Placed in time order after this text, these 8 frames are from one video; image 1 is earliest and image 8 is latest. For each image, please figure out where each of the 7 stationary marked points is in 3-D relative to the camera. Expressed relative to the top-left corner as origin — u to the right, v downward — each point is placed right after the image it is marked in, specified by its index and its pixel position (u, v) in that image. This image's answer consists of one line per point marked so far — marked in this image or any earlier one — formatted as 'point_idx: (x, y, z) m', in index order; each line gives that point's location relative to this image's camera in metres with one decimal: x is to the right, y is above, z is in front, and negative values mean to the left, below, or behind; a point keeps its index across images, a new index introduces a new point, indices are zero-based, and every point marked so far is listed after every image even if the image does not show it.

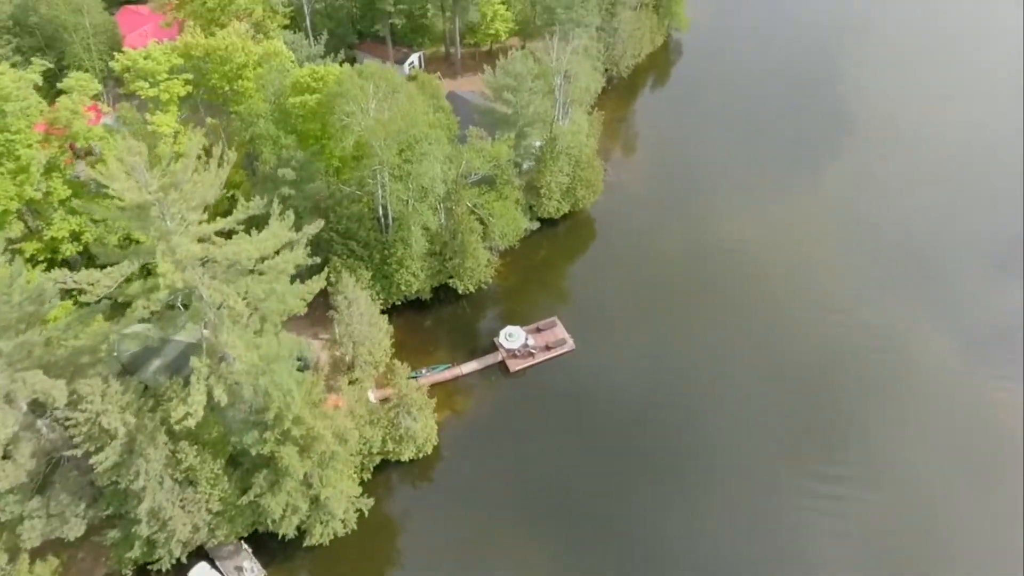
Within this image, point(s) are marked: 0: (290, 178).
0: (-6.7, +3.3, +19.9) m
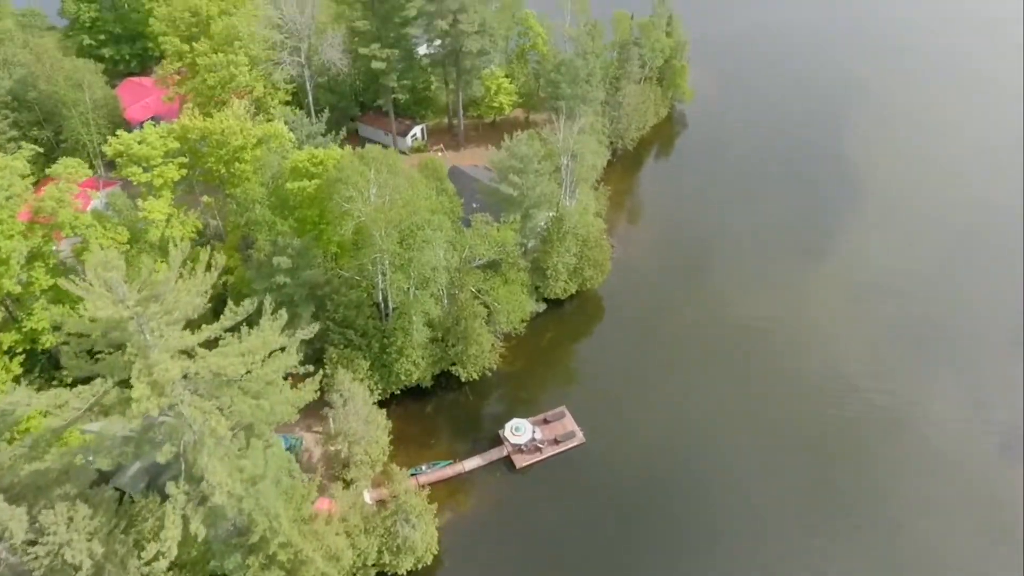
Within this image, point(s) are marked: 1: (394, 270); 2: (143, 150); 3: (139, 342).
0: (-6.5, +0.6, +18.9) m
1: (-3.5, +0.4, +19.7) m
2: (-10.9, +4.0, +19.5) m
3: (-6.6, -1.0, +11.7) m
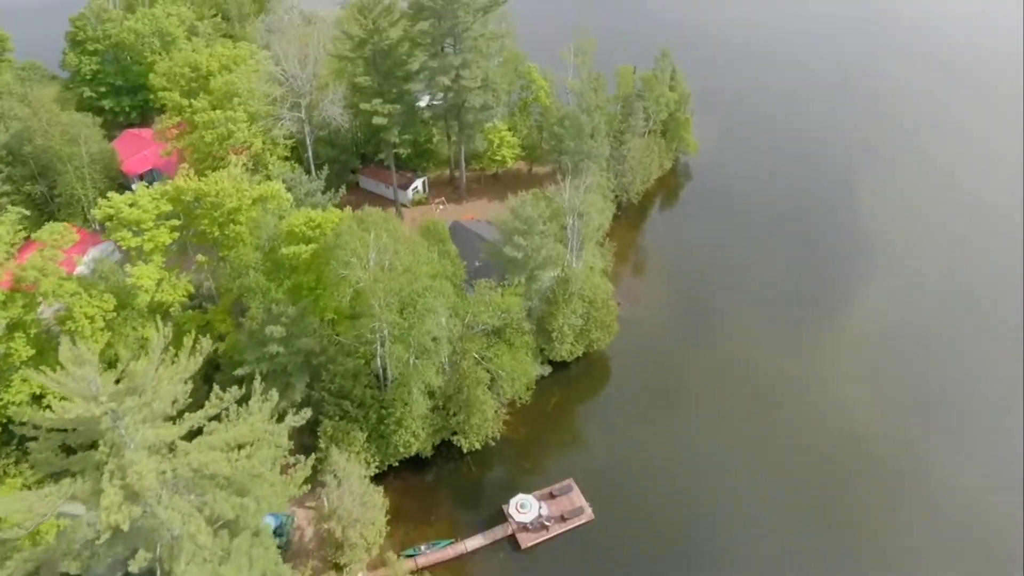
0: (-6.4, -1.3, +18.0) m
1: (-3.4, -1.5, +18.7) m
2: (-10.7, +2.1, +18.7) m
3: (-6.5, -2.5, +10.7) m
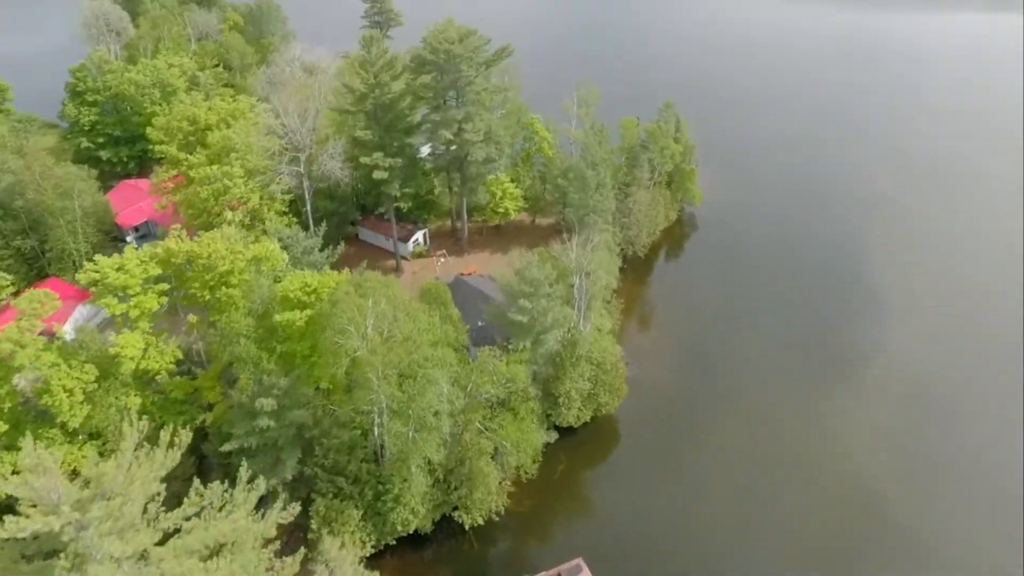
0: (-6.2, -3.1, +16.9) m
1: (-3.2, -3.4, +17.6) m
2: (-10.6, +0.2, +17.8) m
3: (-6.3, -3.9, +9.6) m
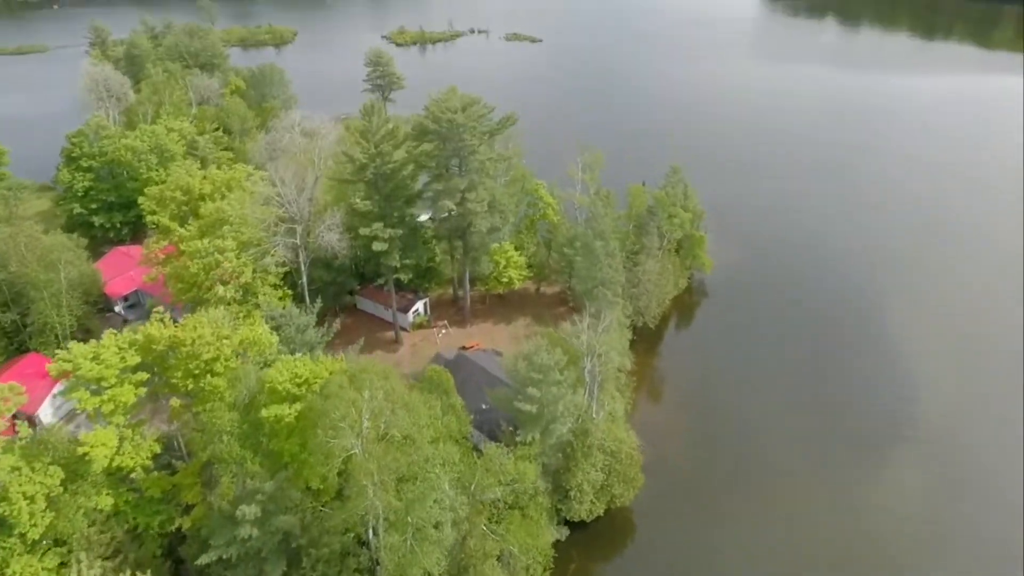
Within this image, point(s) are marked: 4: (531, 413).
0: (-6.0, -5.3, +15.2) m
1: (-3.0, -5.6, +15.9) m
2: (-10.4, -2.1, +16.4) m
3: (-6.1, -5.5, +7.8) m
4: (+0.5, -3.6, +19.1) m
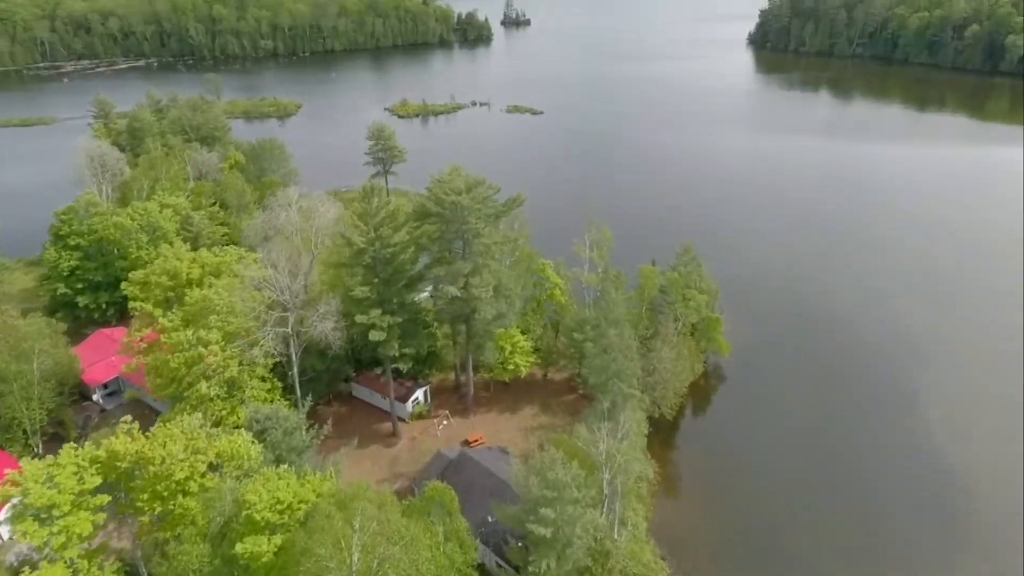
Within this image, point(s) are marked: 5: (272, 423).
0: (-5.7, -7.6, +12.8) m
1: (-2.7, -8.0, +13.5) m
2: (-10.1, -4.5, +14.3) m
3: (-5.8, -7.1, +5.4) m
4: (+0.8, -6.3, +16.9) m
5: (-7.3, -4.1, +20.0) m
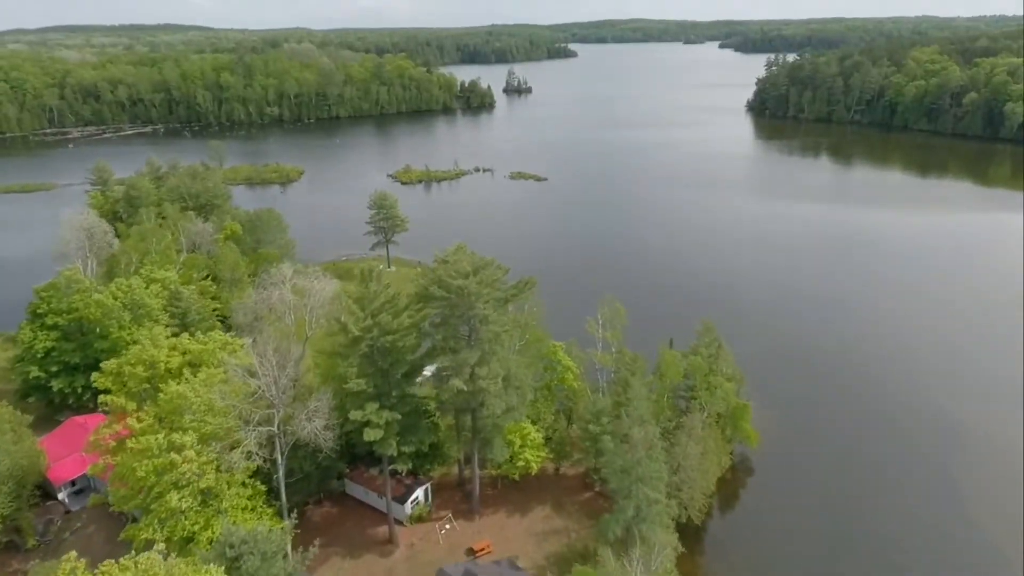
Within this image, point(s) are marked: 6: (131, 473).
0: (-5.3, -9.6, +9.7) m
1: (-2.3, -10.1, +10.4) m
2: (-9.7, -6.7, +11.5) m
3: (-5.4, -8.5, +2.5) m
4: (+1.2, -8.7, +13.9) m
5: (-6.9, -6.8, +17.2) m
6: (-11.4, -5.6, +19.5) m
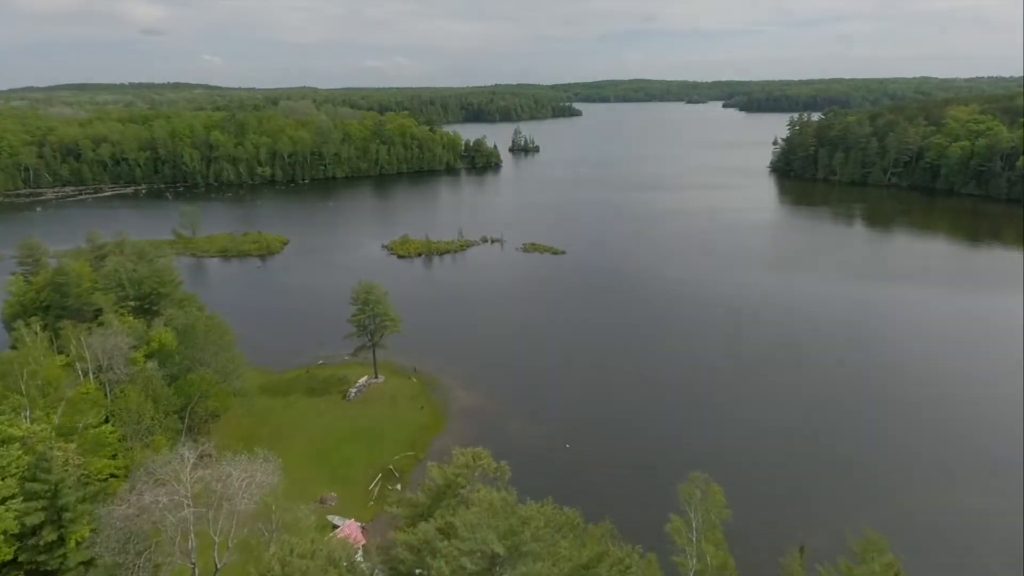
0: (-4.1, -13.4, -3.0) m
1: (-1.1, -13.9, -2.4) m
2: (-8.5, -10.6, -1.0) m
3: (-4.2, -11.7, -10.2) m
4: (+2.4, -12.9, +1.2) m
5: (-5.6, -11.2, +4.7) m
6: (-10.2, -10.1, +7.1) m
